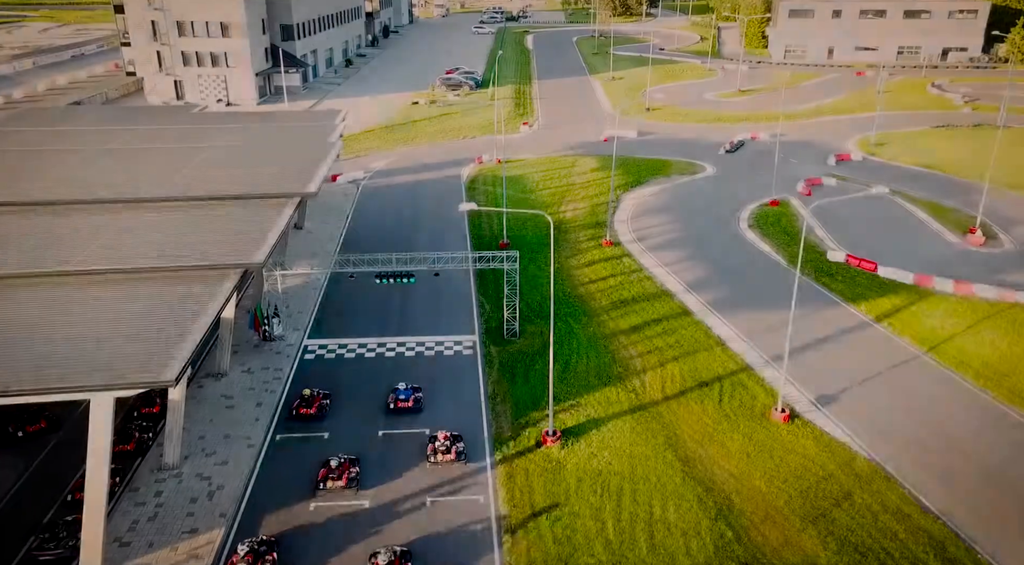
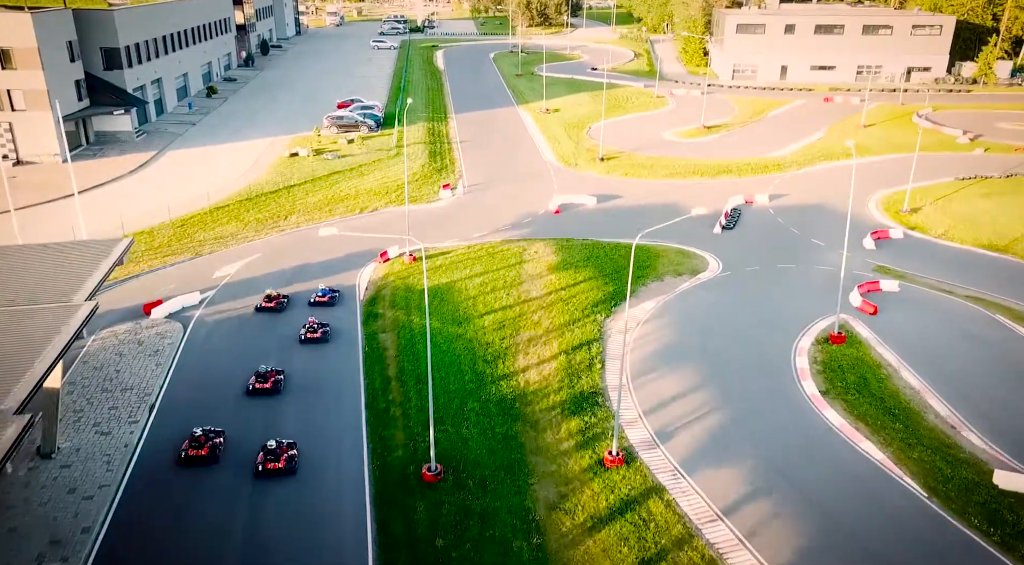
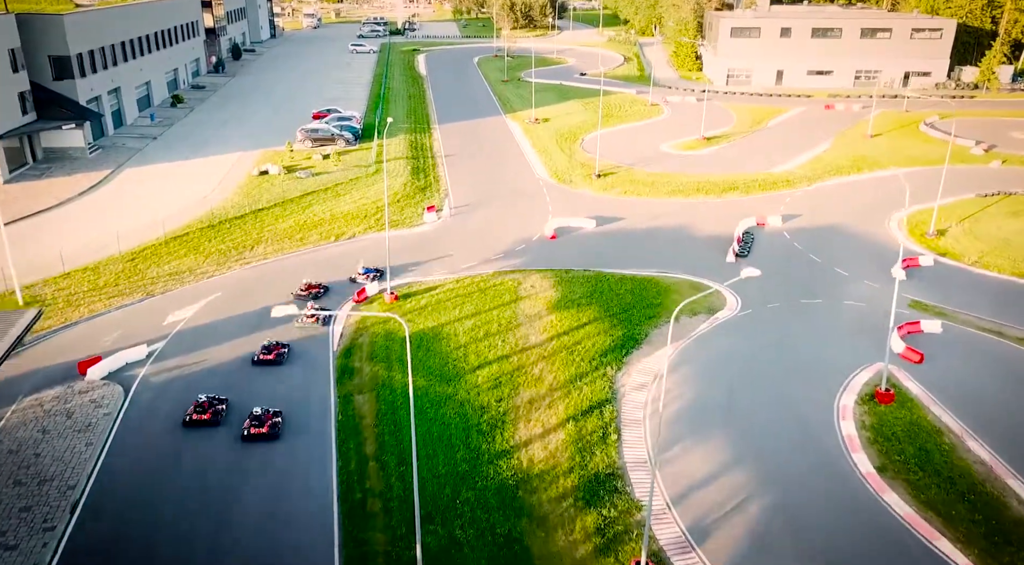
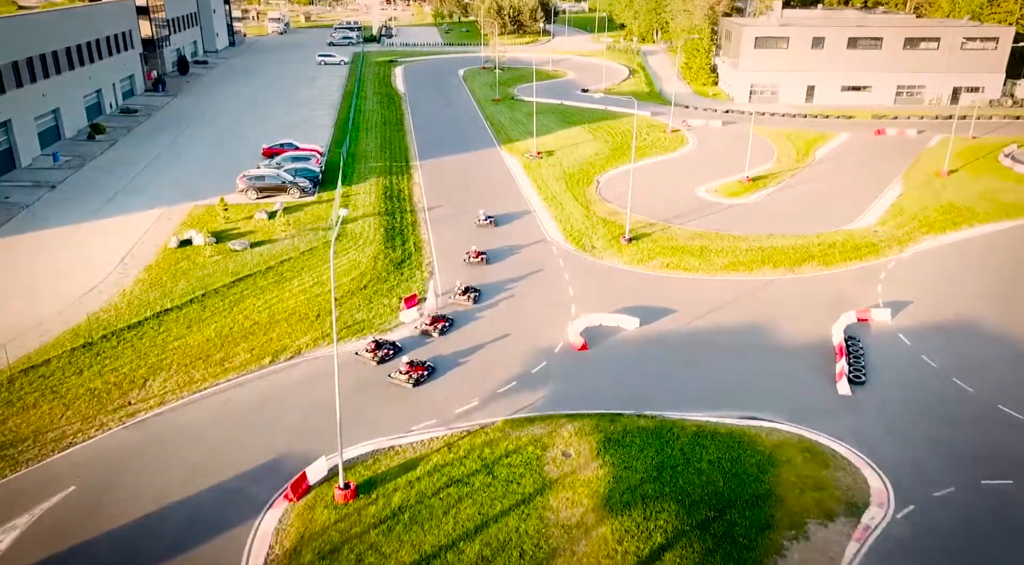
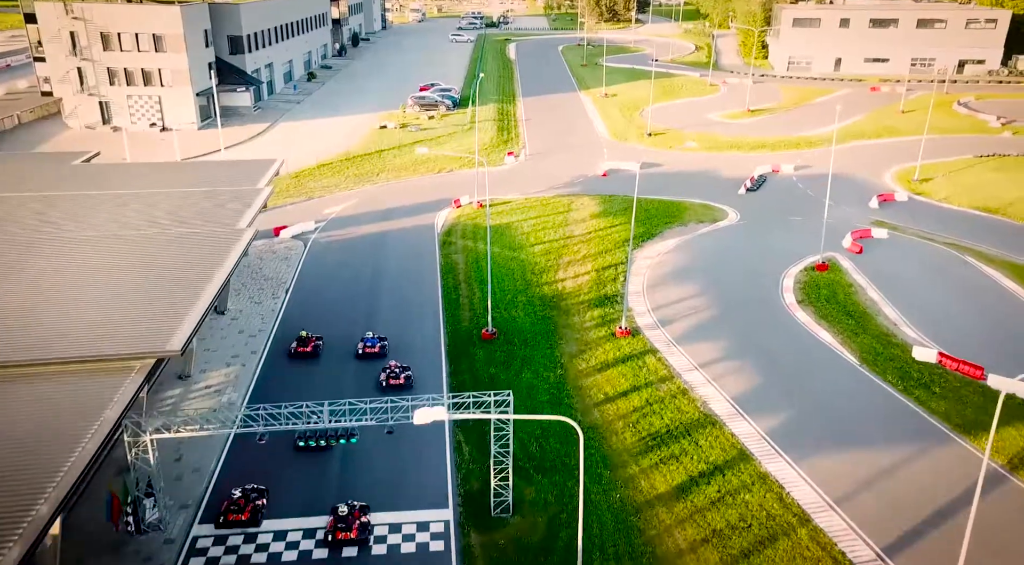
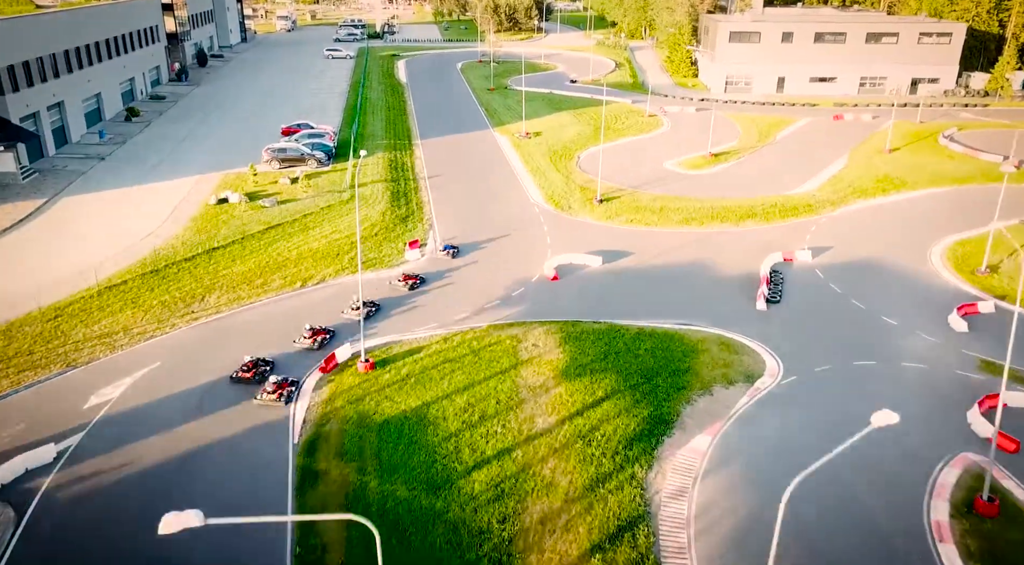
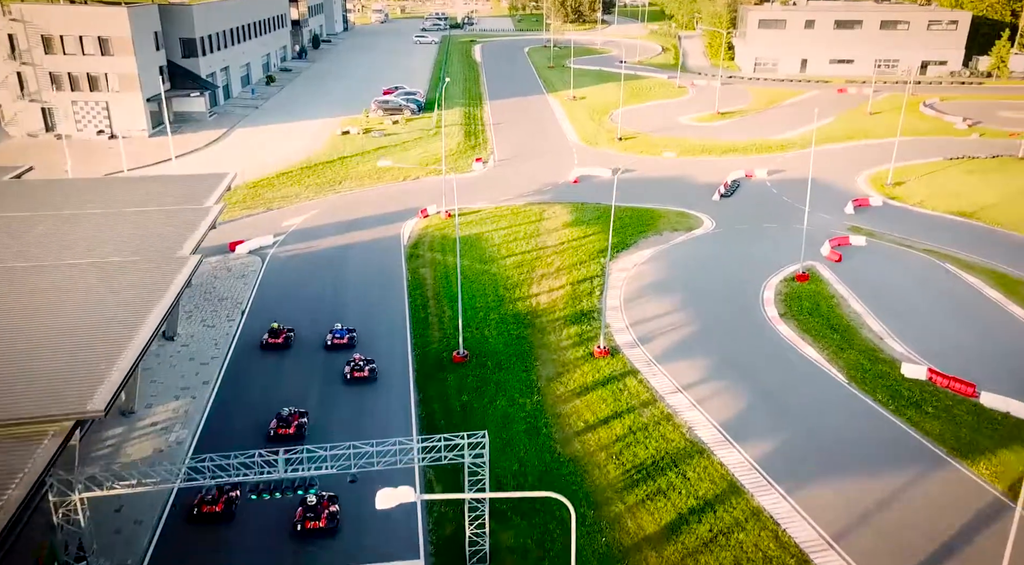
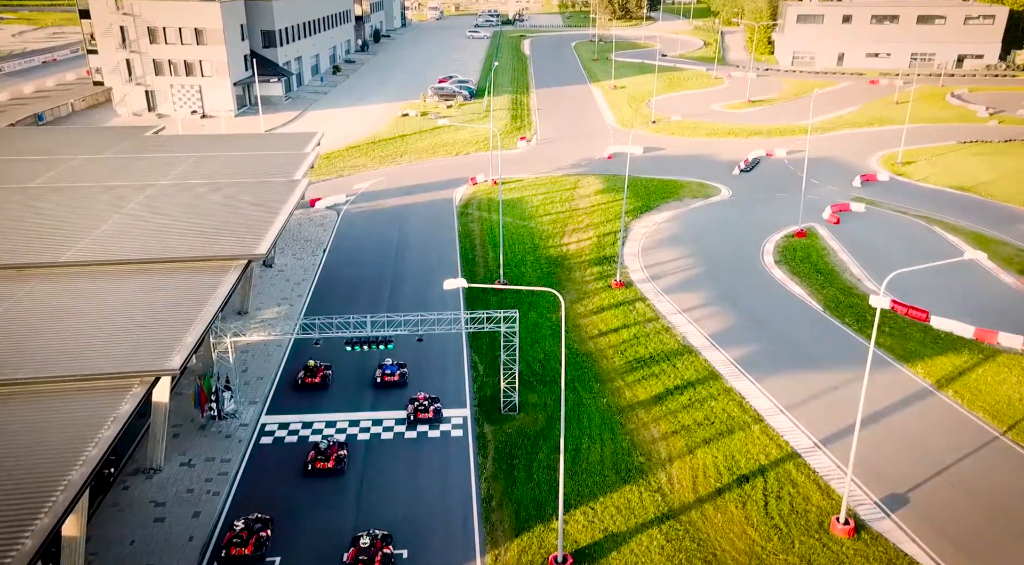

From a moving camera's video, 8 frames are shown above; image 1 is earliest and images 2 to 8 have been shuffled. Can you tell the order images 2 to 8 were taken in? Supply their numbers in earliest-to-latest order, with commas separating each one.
8, 5, 7, 2, 3, 6, 4
